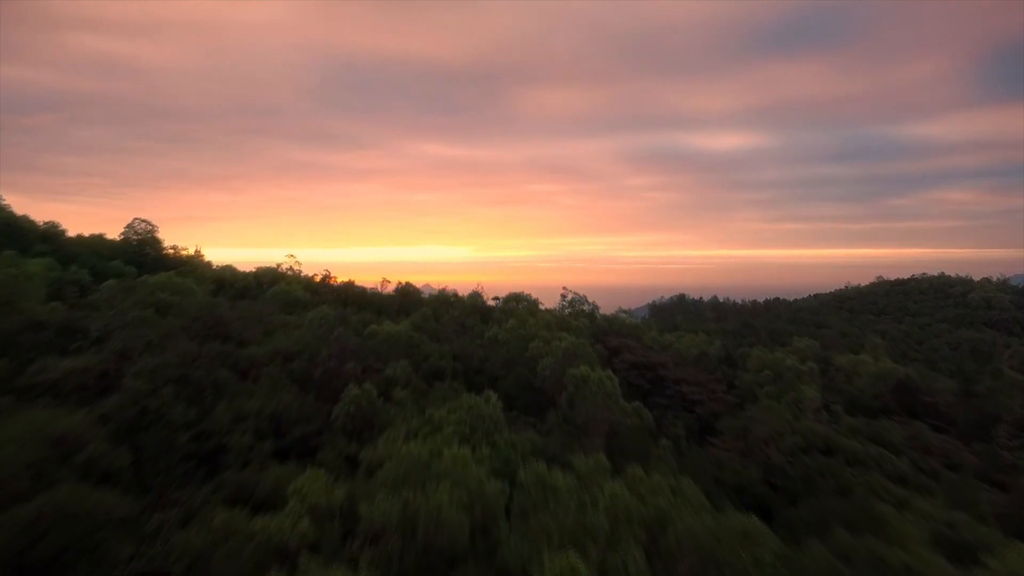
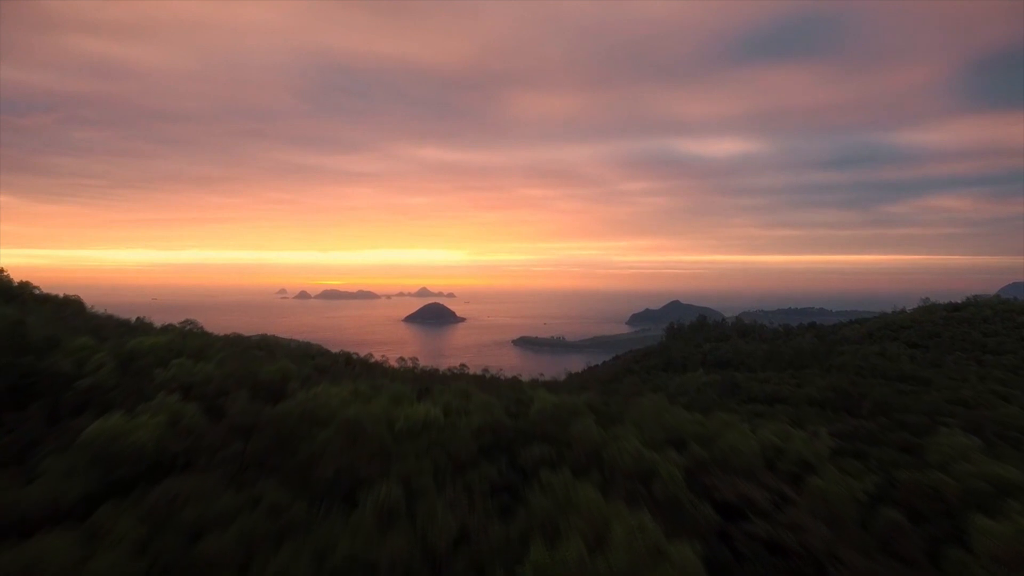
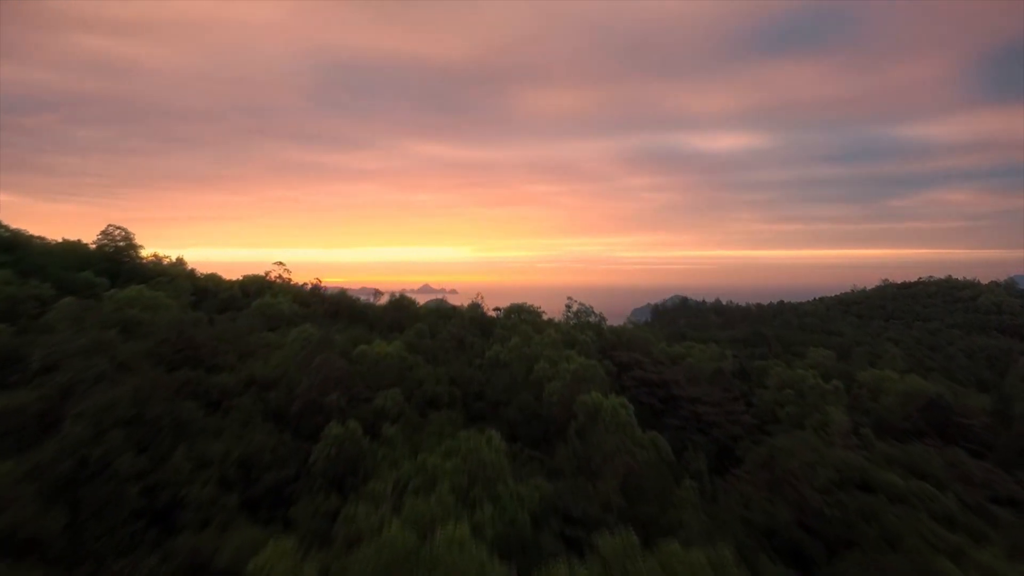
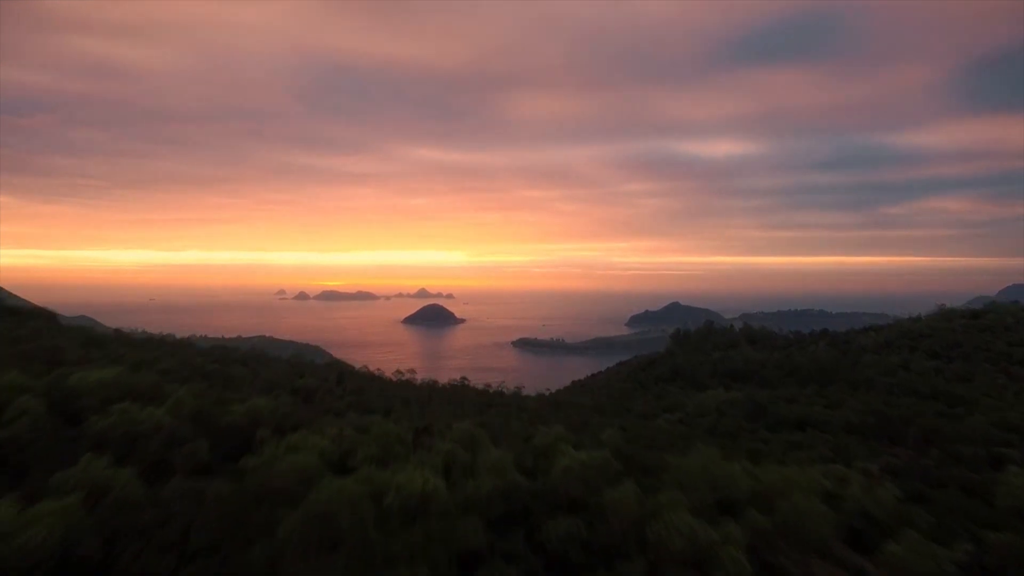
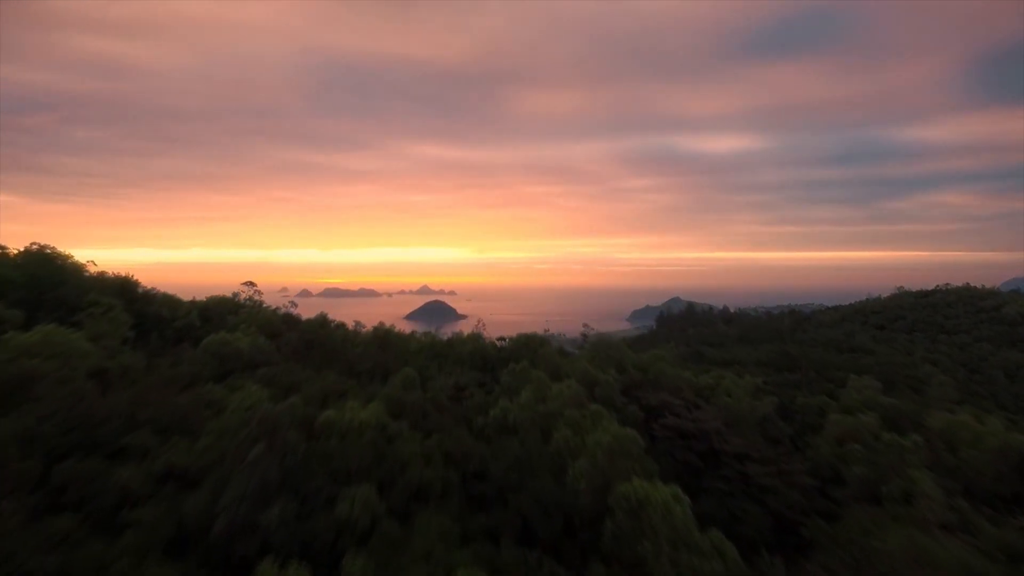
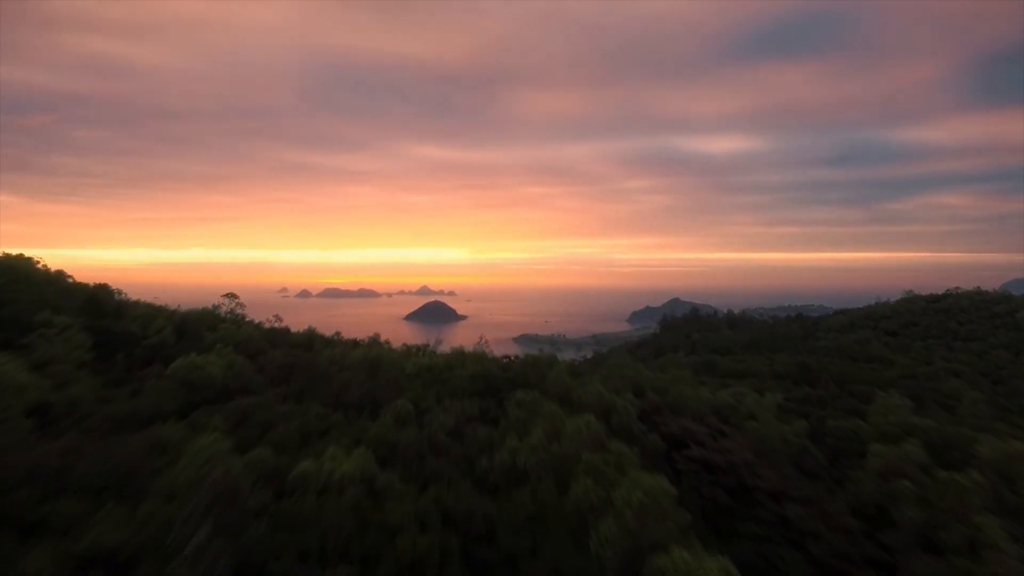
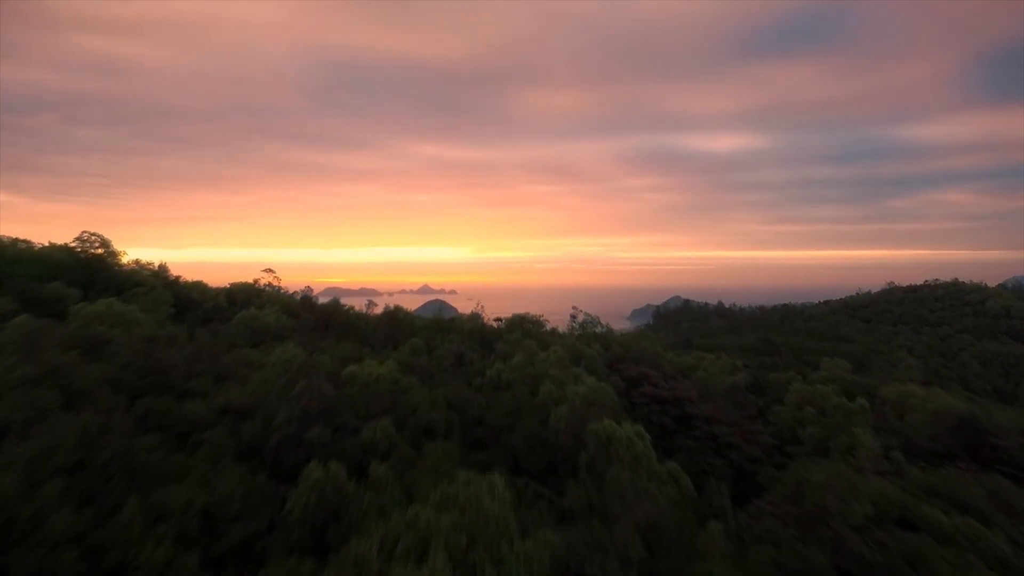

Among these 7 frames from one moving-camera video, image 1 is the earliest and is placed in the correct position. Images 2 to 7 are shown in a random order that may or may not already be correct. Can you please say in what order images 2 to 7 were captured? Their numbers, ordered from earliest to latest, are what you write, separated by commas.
3, 7, 5, 6, 2, 4
